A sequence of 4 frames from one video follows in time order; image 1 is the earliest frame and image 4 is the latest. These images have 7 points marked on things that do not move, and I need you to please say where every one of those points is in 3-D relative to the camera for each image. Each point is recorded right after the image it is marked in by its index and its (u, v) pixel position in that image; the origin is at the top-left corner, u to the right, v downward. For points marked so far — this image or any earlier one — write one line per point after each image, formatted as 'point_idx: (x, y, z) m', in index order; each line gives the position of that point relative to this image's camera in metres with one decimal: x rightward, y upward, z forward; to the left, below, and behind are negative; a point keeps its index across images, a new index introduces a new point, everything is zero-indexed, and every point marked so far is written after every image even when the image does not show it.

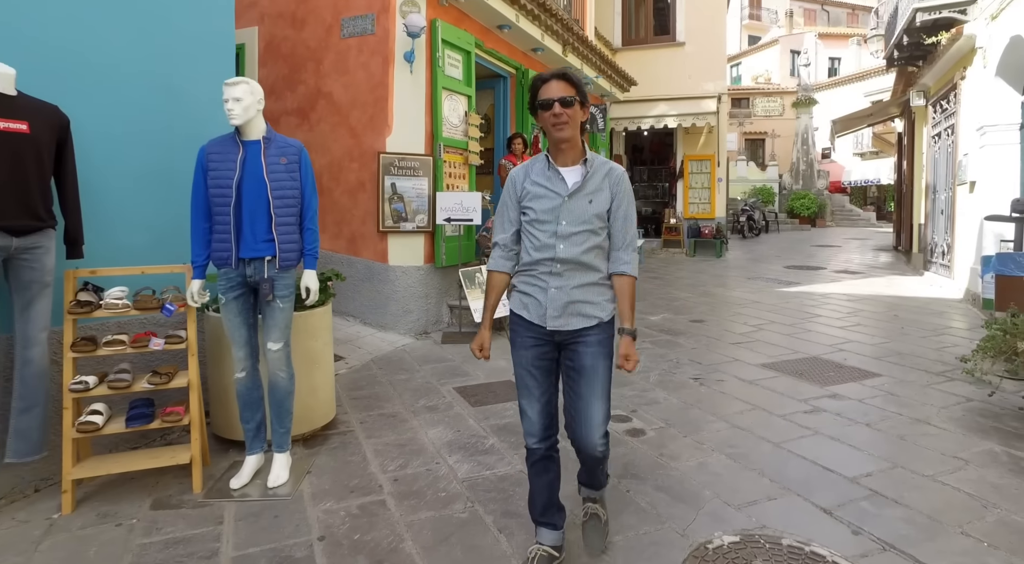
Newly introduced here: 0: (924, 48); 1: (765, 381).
0: (+5.7, +3.3, +8.7) m
1: (+1.8, -0.7, +4.5) m
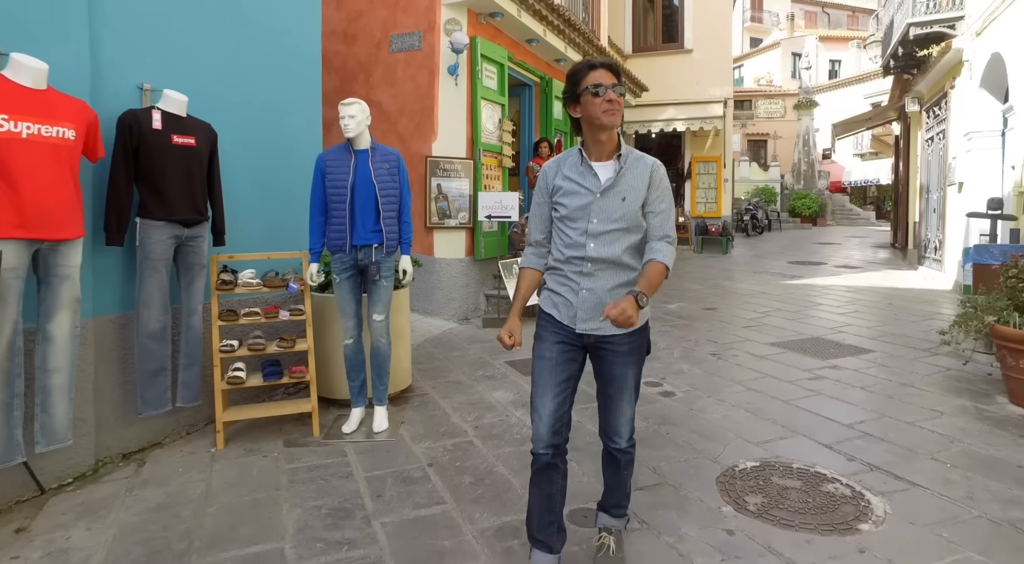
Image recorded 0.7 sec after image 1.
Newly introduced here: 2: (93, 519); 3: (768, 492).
0: (+6.1, +3.4, +9.4) m
1: (+2.2, -0.6, +5.2) m
2: (-1.8, -1.0, +2.7) m
3: (+1.2, -0.9, +2.8) m
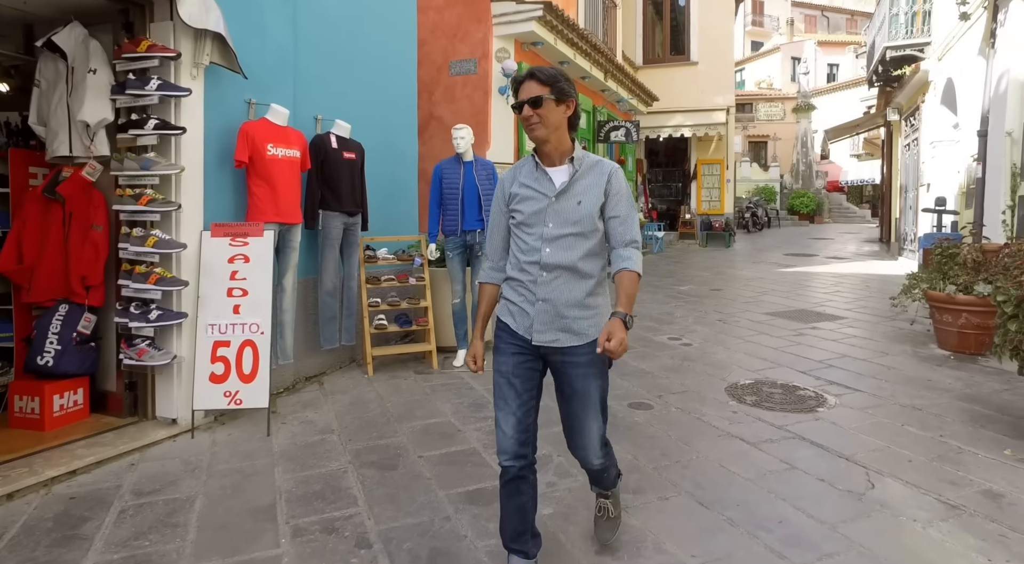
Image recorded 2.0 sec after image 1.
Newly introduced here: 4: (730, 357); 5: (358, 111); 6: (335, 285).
0: (+6.6, +3.6, +10.8) m
1: (+2.7, -0.4, +6.6) m
2: (-1.3, -0.8, +4.1) m
3: (+1.7, -0.7, +4.2) m
4: (+1.8, -0.6, +5.2) m
5: (-1.3, +1.4, +4.9) m
6: (-1.3, 0.0, +4.6) m
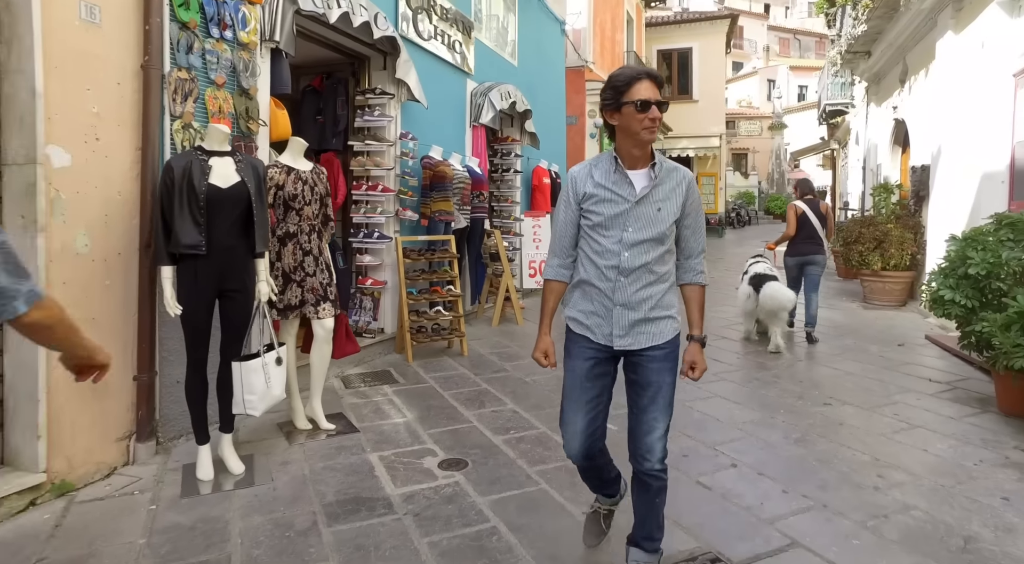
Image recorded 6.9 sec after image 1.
0: (+8.3, +4.2, +16.1) m
1: (+4.5, +0.2, +11.8) m
2: (+0.6, -0.2, +9.2) m
3: (+3.6, -0.1, +9.4) m
4: (+3.7, 0.0, +10.4) m
5: (+0.6, +2.0, +10.0) m
6: (+0.6, +0.6, +9.7) m
